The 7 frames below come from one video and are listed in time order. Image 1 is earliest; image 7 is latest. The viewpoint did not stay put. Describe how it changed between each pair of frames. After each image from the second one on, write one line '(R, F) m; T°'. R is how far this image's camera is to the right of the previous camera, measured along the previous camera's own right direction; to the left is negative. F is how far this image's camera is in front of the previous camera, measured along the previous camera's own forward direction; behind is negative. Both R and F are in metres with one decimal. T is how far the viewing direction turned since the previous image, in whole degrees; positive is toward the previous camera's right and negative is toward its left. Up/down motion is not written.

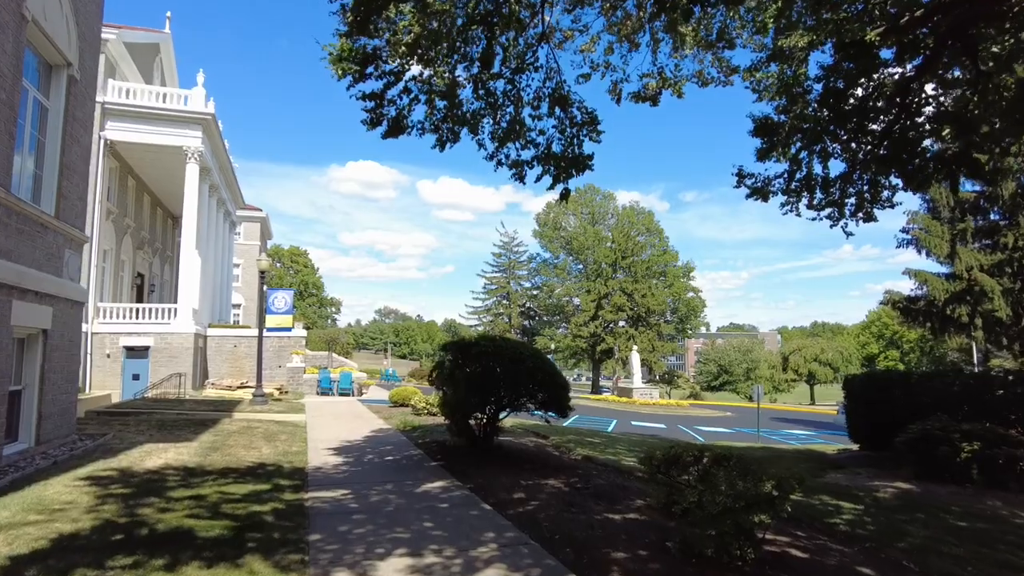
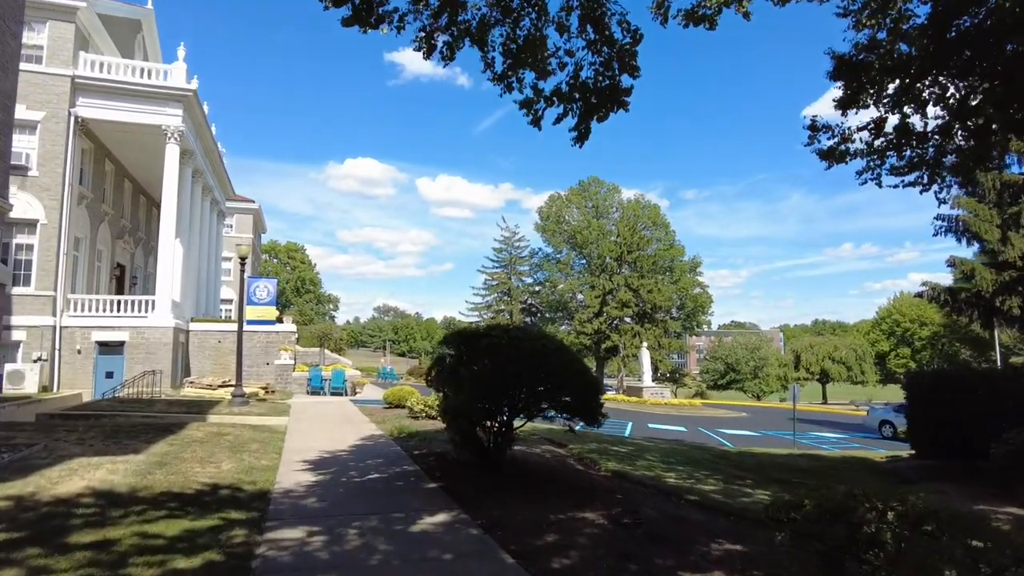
(-0.3, +2.0) m; 0°
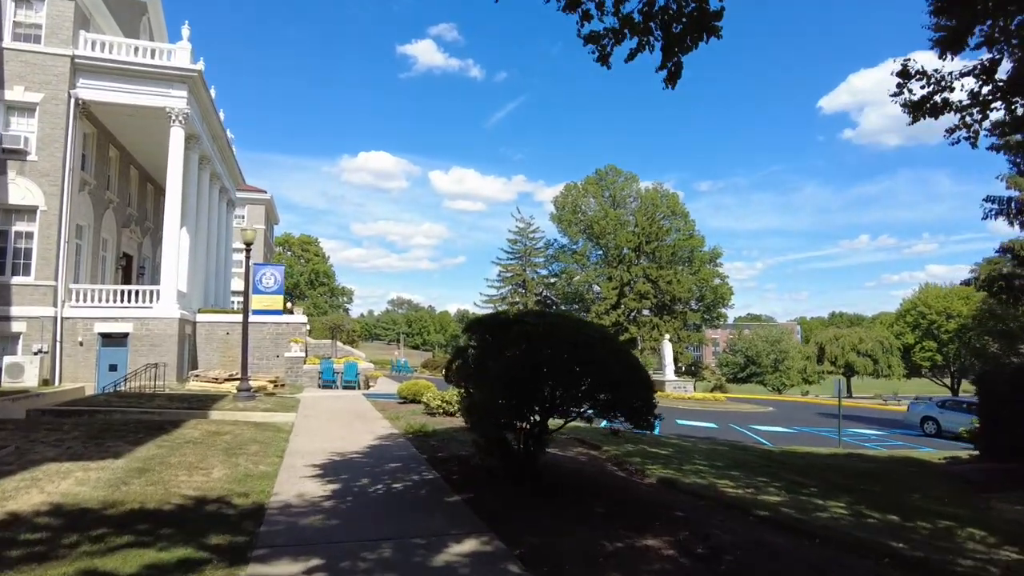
(-0.2, +1.2) m; -1°
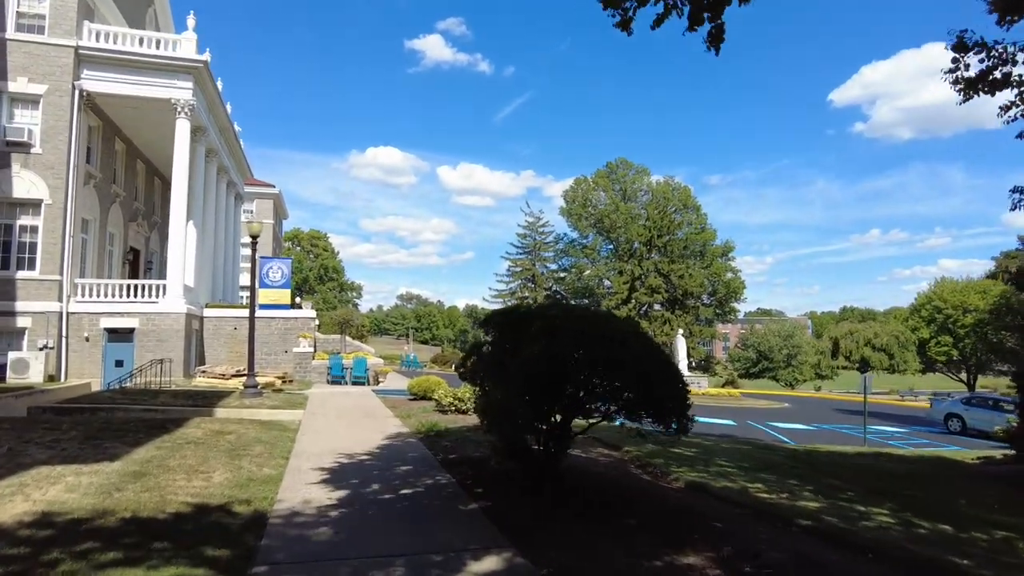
(-0.1, +0.5) m; -1°
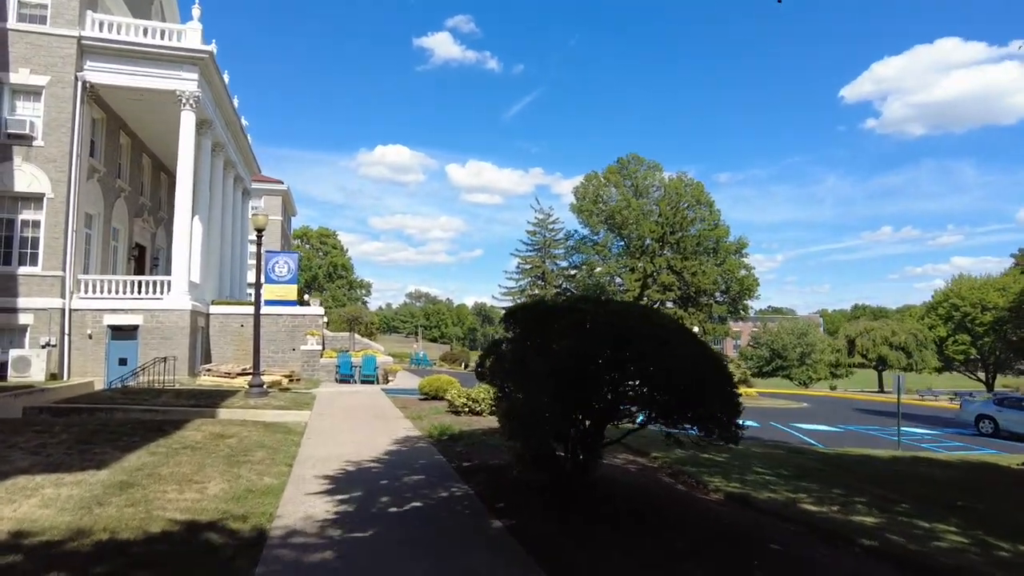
(-0.2, +0.7) m; -1°
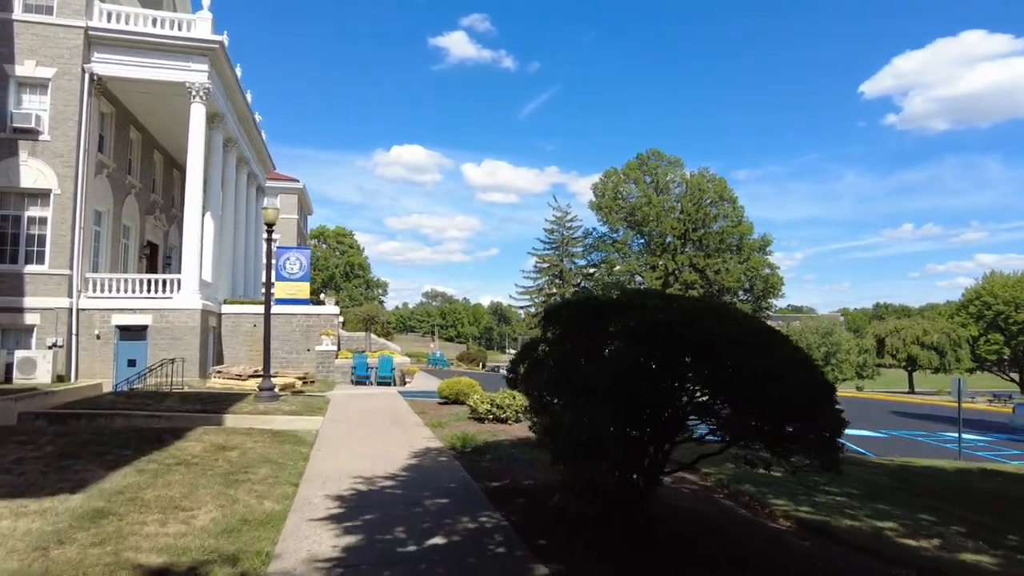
(-0.2, +1.0) m; -1°
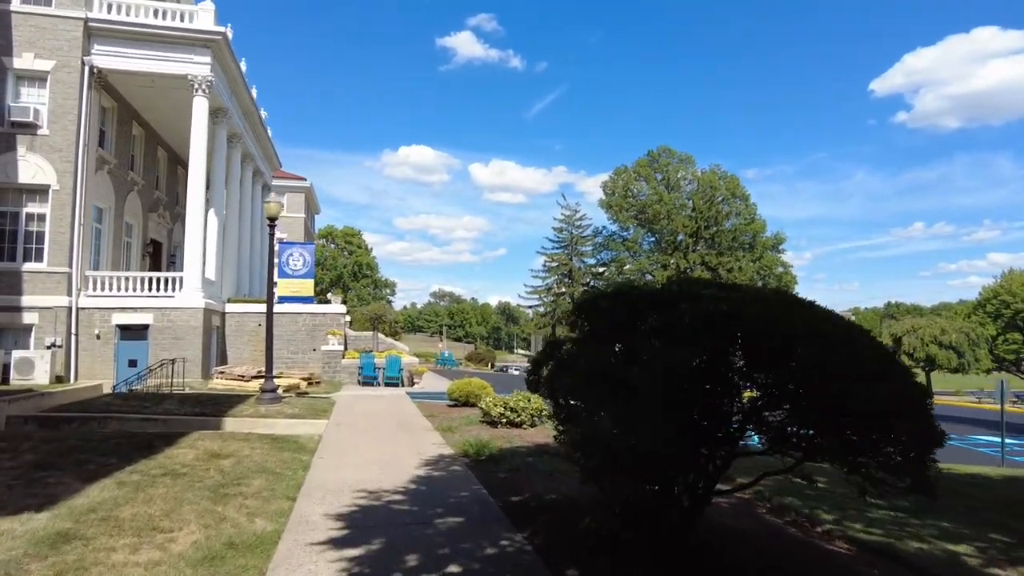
(-0.1, +0.7) m; -1°
